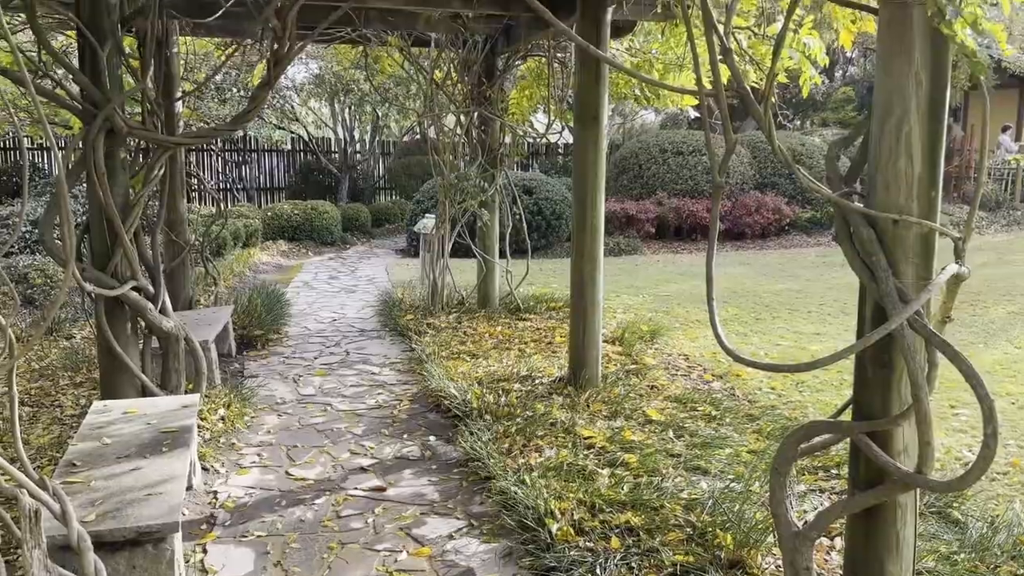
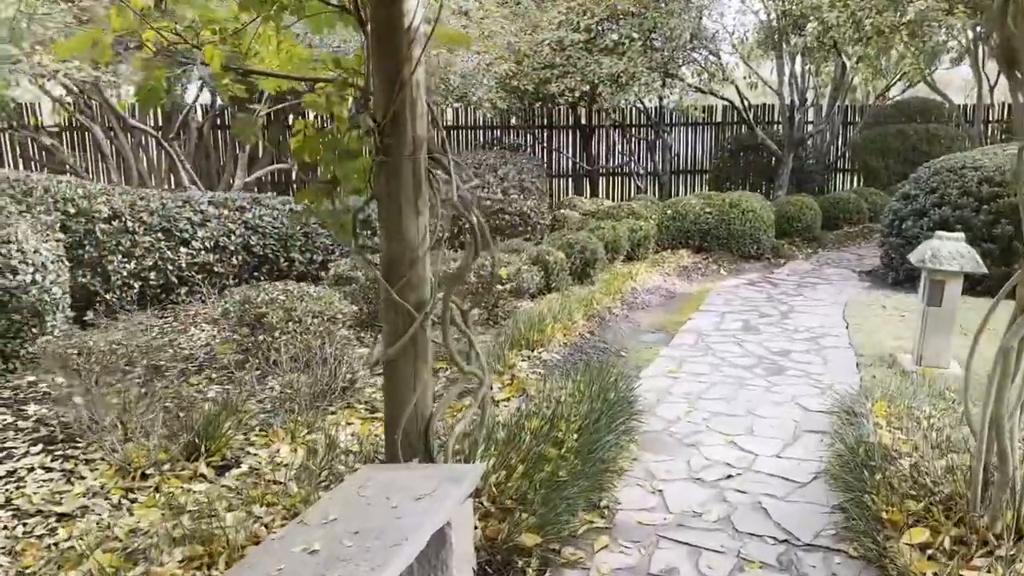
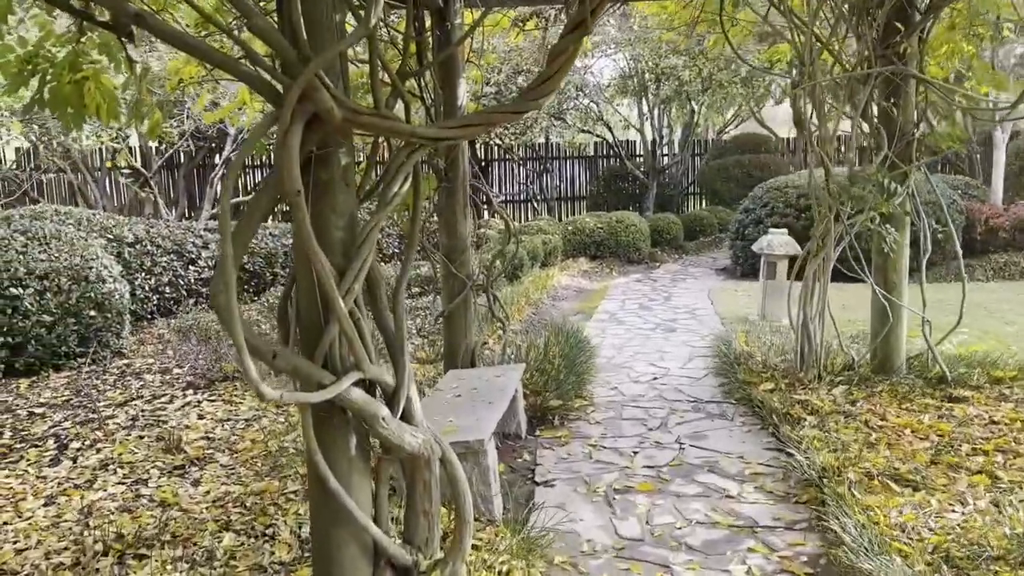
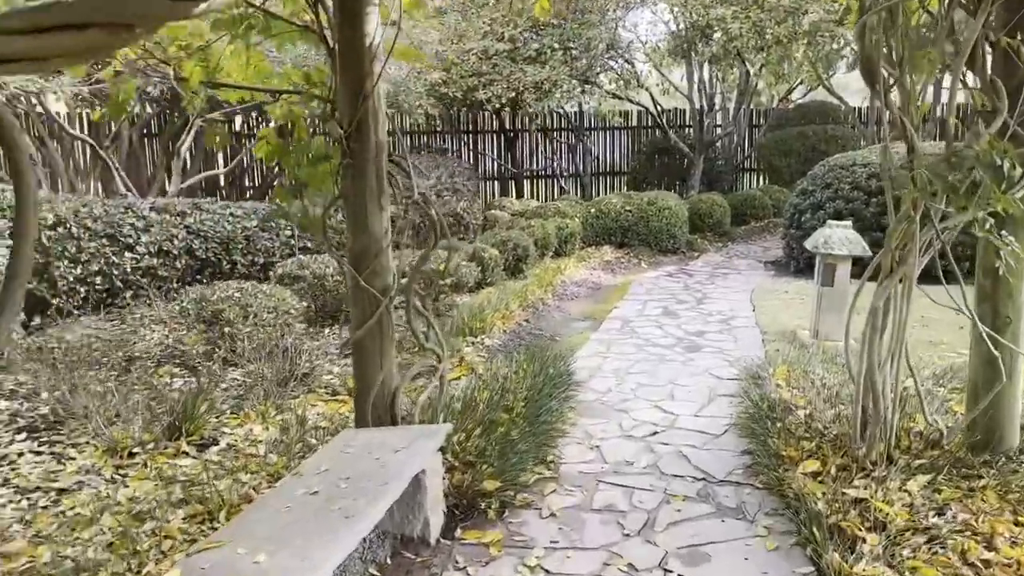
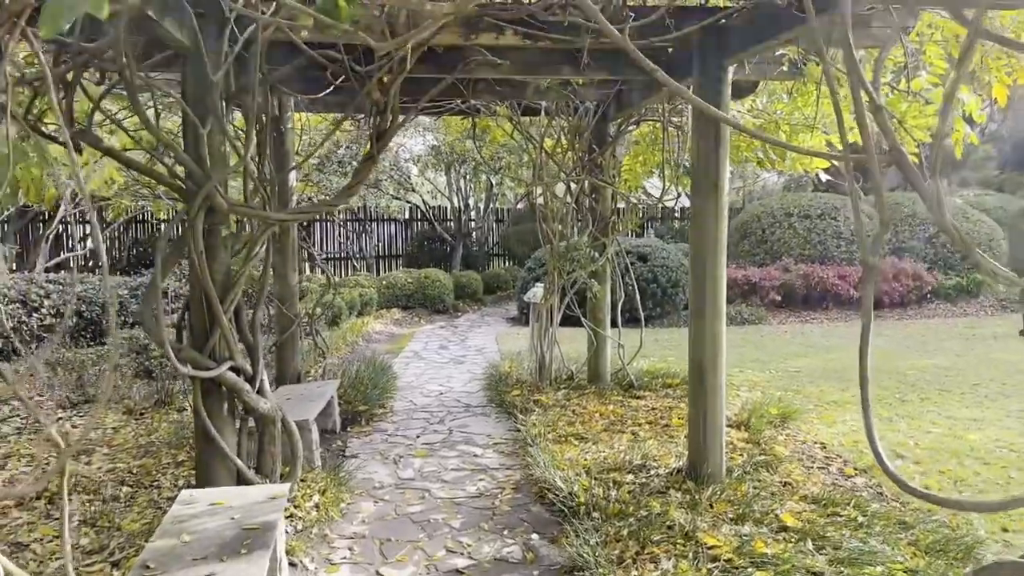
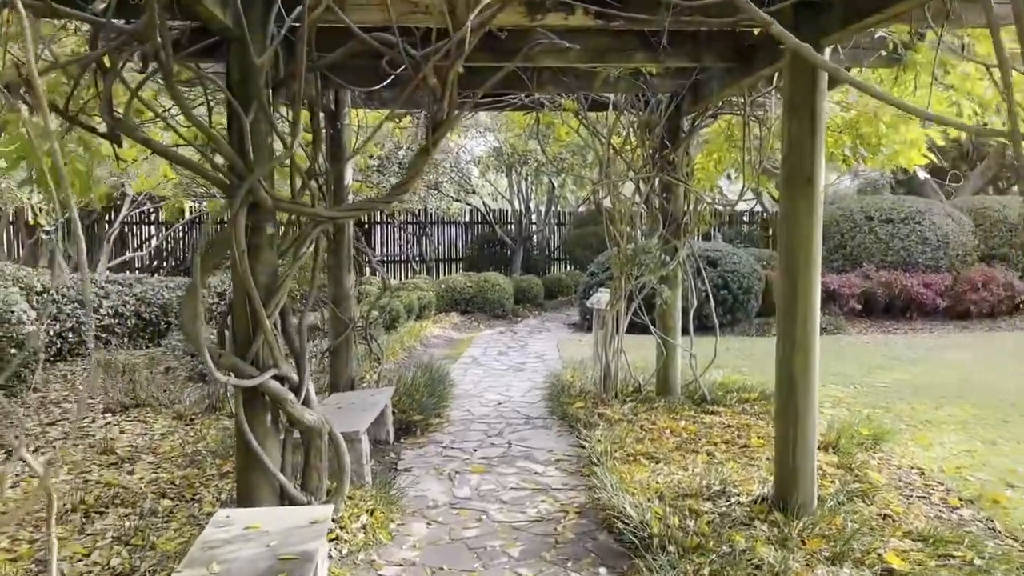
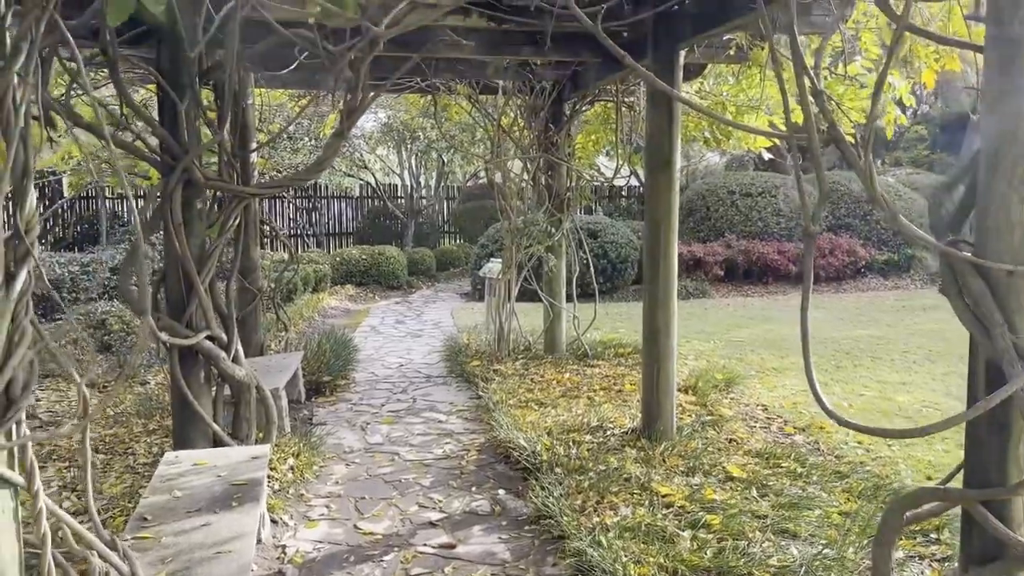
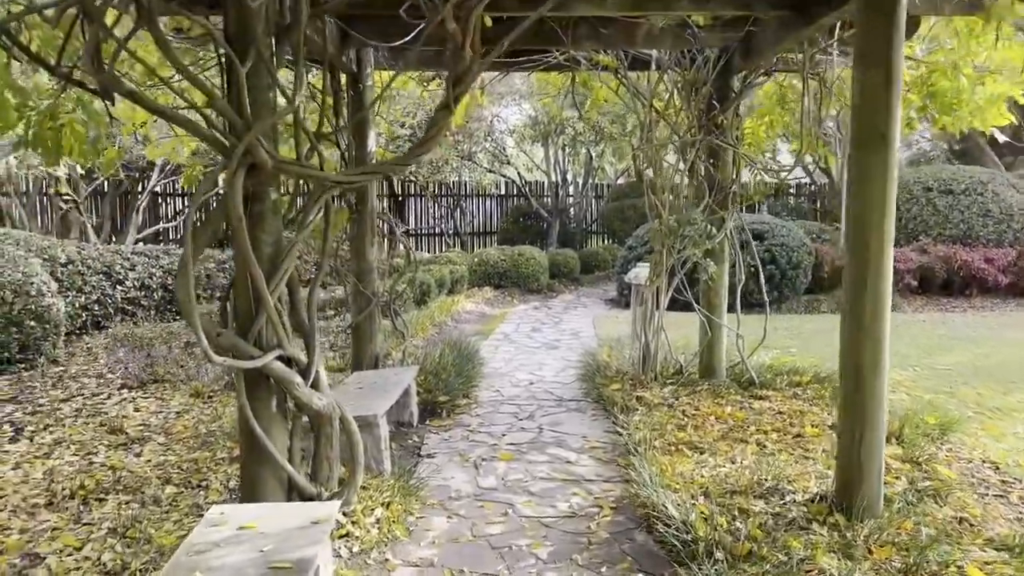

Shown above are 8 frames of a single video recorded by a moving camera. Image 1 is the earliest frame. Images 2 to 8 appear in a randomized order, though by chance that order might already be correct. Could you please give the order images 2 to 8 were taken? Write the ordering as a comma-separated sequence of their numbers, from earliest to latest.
7, 5, 6, 8, 3, 4, 2
